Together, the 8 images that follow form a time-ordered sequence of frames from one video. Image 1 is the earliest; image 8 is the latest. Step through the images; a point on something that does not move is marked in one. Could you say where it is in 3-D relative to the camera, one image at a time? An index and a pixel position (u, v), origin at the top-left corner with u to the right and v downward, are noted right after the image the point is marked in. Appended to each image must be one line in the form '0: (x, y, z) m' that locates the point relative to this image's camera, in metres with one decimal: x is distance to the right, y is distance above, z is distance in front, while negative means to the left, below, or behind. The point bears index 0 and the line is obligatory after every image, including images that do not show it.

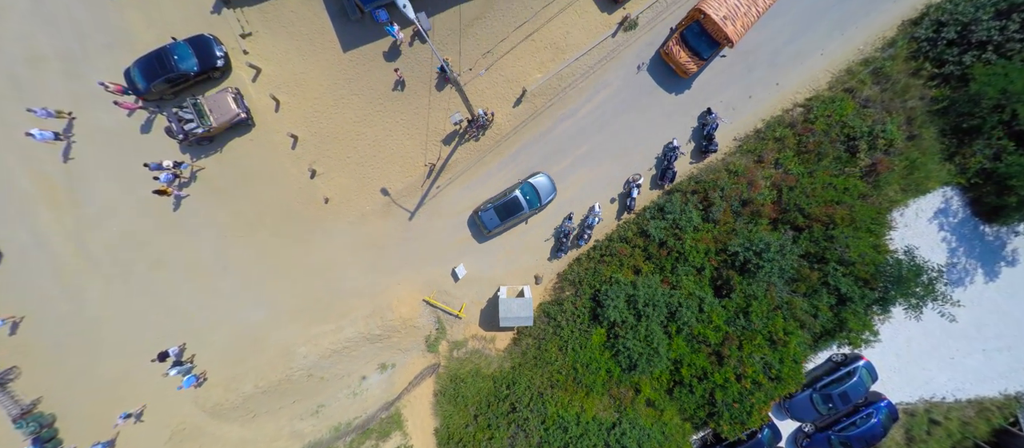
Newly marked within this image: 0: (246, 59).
0: (-11.7, +7.2, +18.4) m
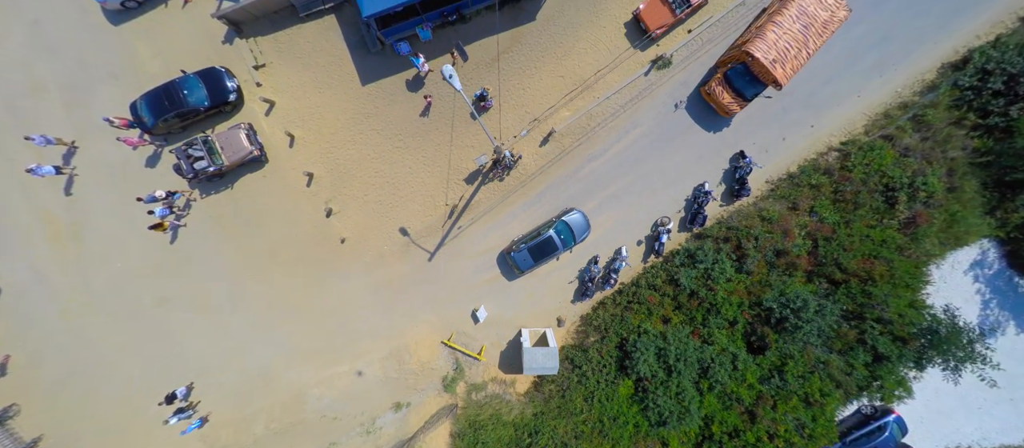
0: (-10.5, +5.5, +17.4) m
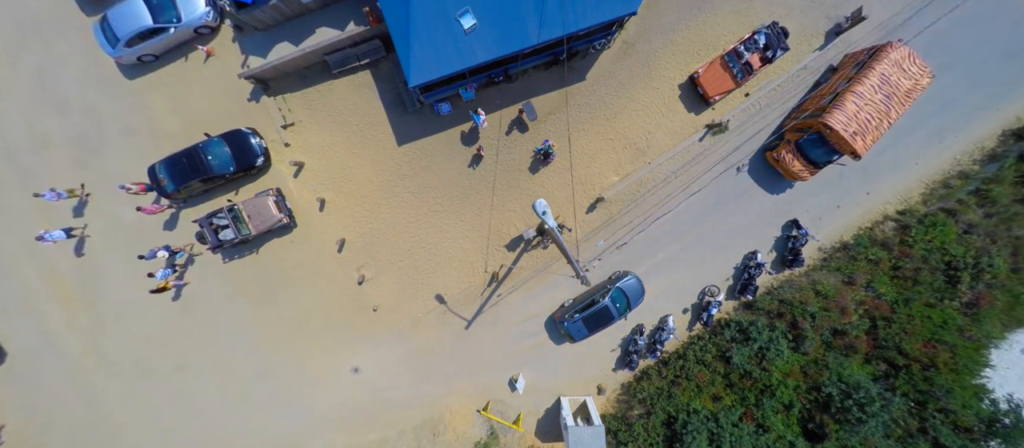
0: (-8.7, +2.8, +16.2) m
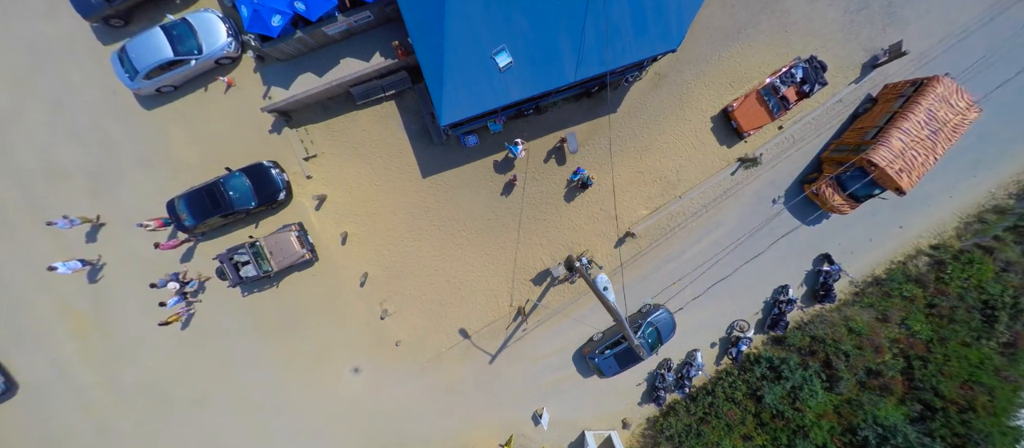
0: (-7.6, +1.5, +15.7) m
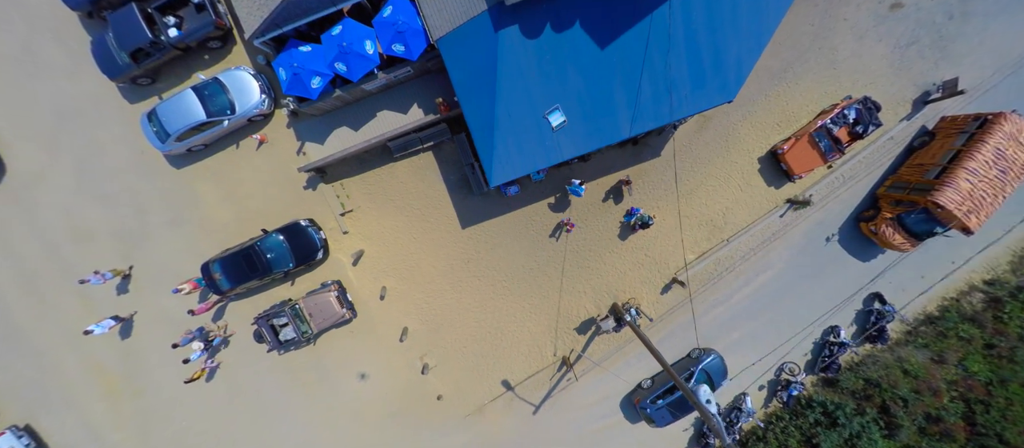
0: (-6.1, -0.6, +15.2) m
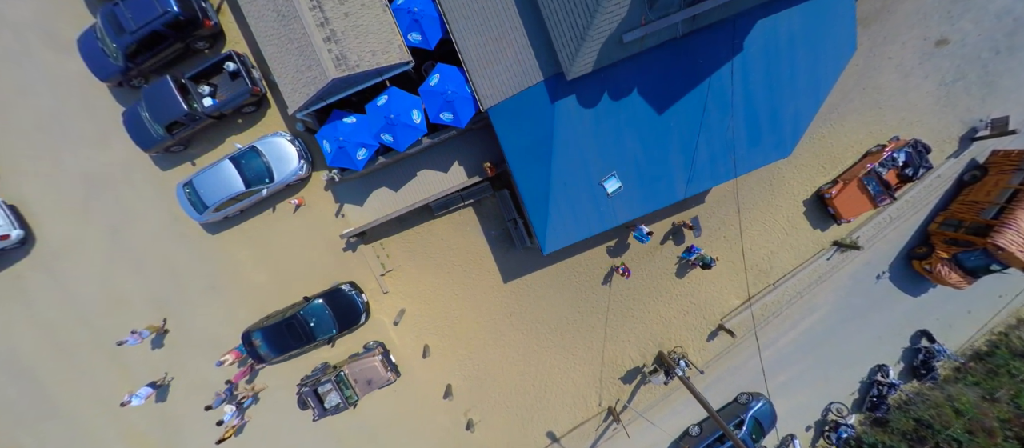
0: (-4.5, -2.7, +14.9) m
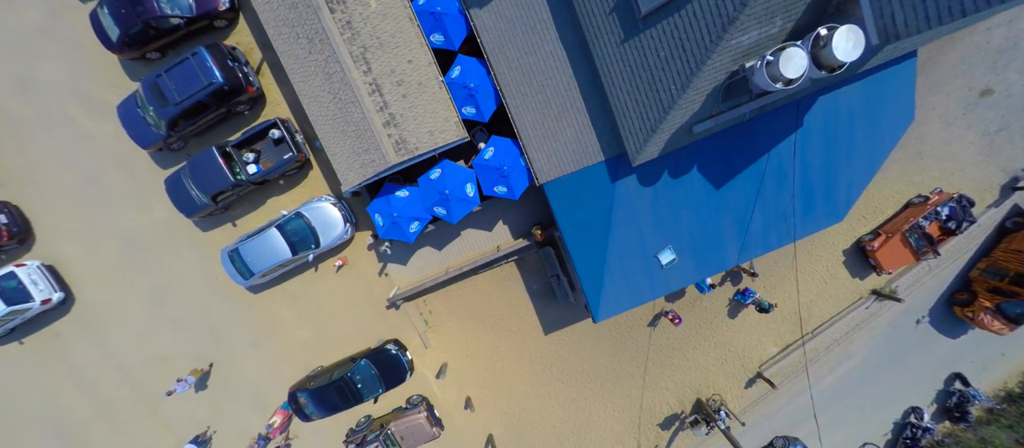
0: (-3.0, -4.6, +14.9) m
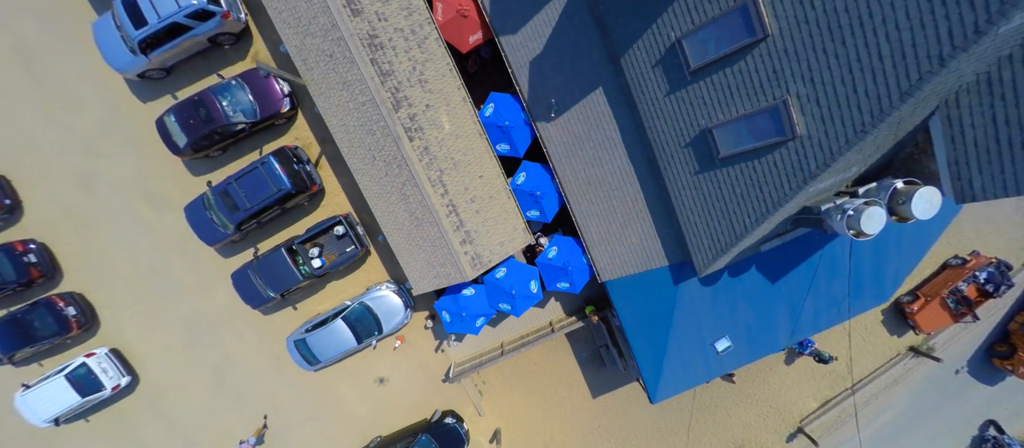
0: (-1.1, -7.2, +15.4) m
